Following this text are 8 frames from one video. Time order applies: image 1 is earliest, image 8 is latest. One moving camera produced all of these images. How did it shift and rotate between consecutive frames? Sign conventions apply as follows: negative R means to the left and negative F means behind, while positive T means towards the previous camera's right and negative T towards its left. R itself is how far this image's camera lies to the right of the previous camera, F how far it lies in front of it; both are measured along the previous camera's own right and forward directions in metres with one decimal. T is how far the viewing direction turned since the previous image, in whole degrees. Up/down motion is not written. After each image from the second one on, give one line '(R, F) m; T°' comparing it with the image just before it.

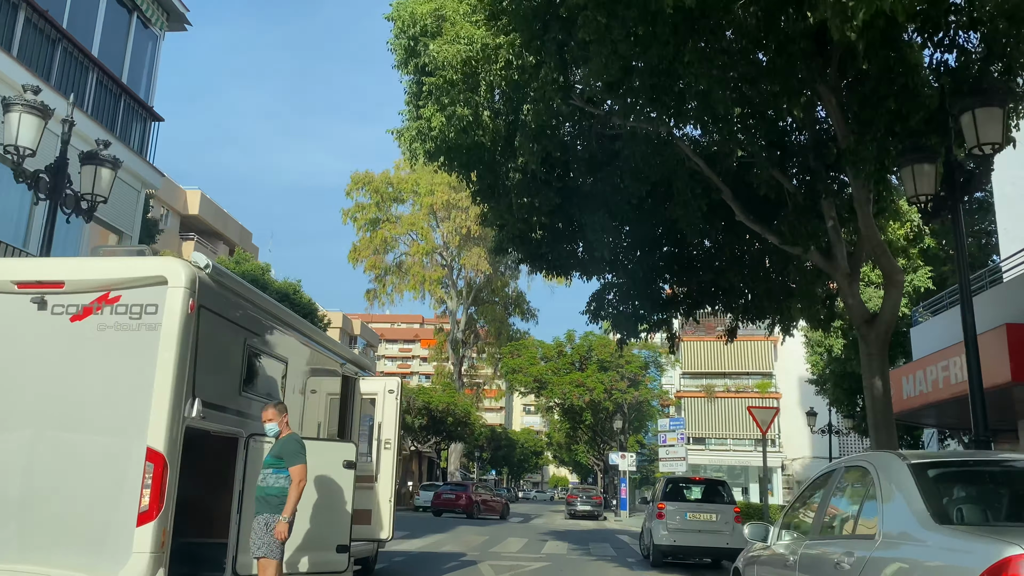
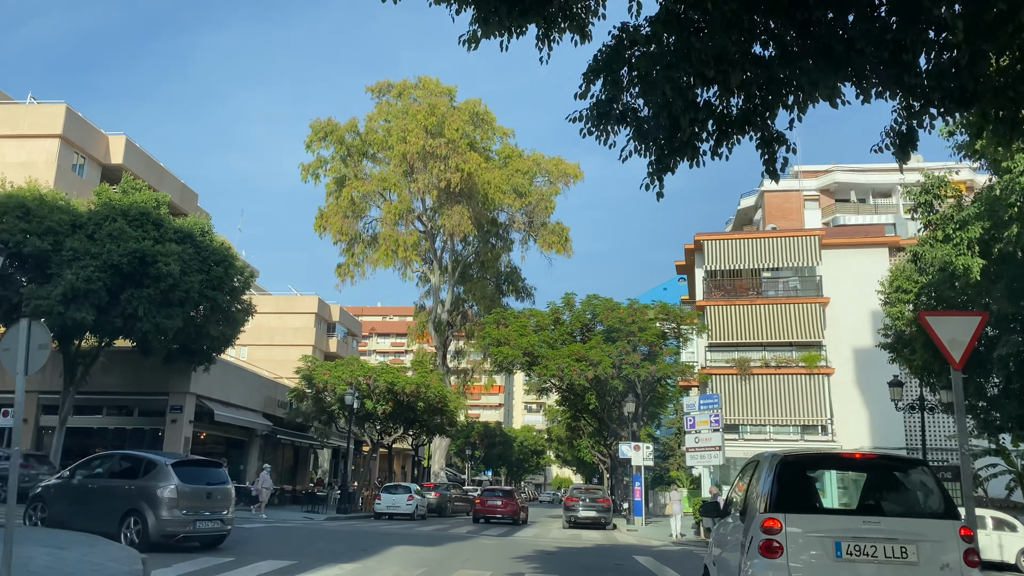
(+0.8, +8.5) m; 0°
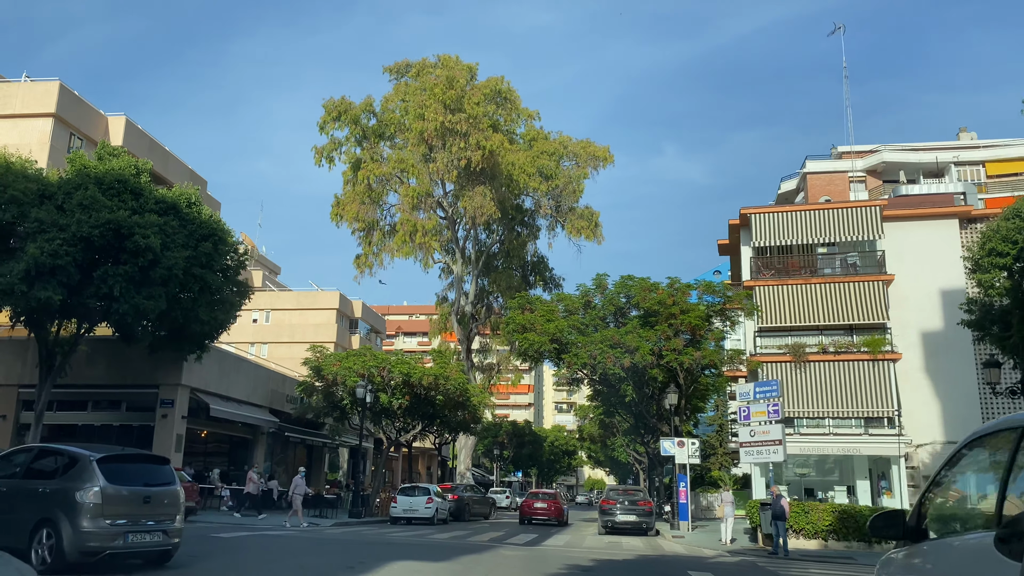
(+0.1, +3.2) m; -2°
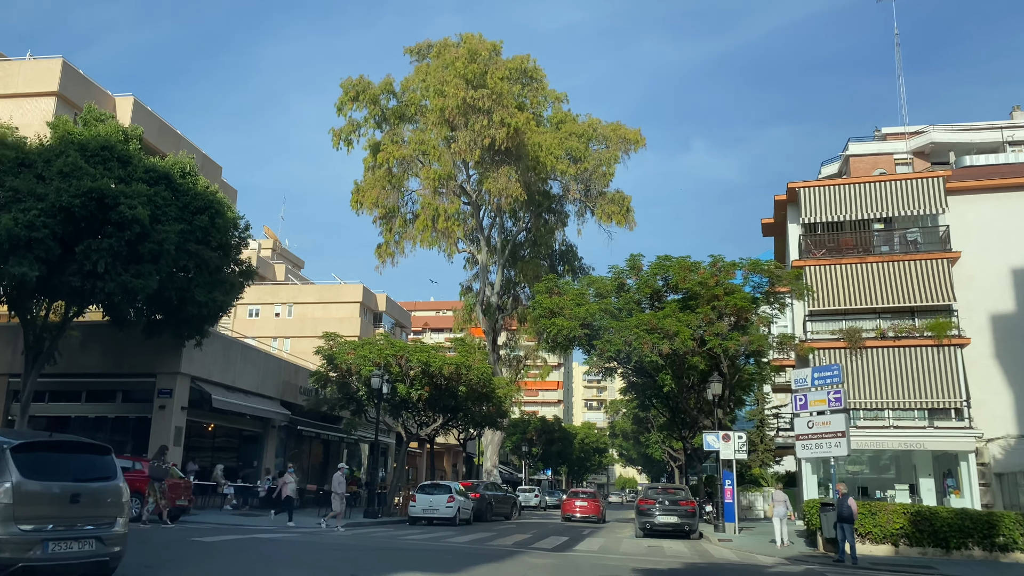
(+0.1, +2.4) m; -2°
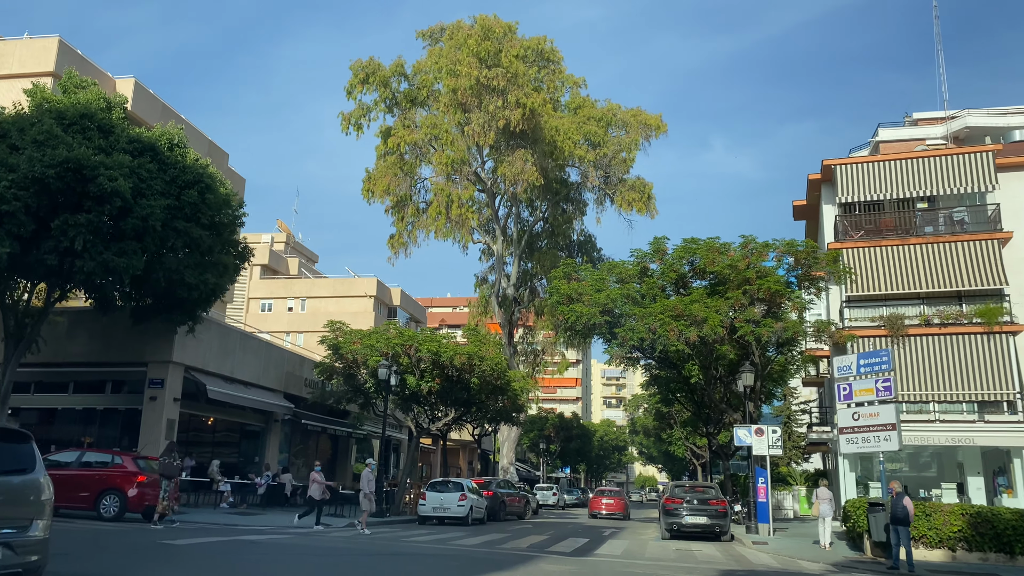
(+0.1, +1.8) m; -1°
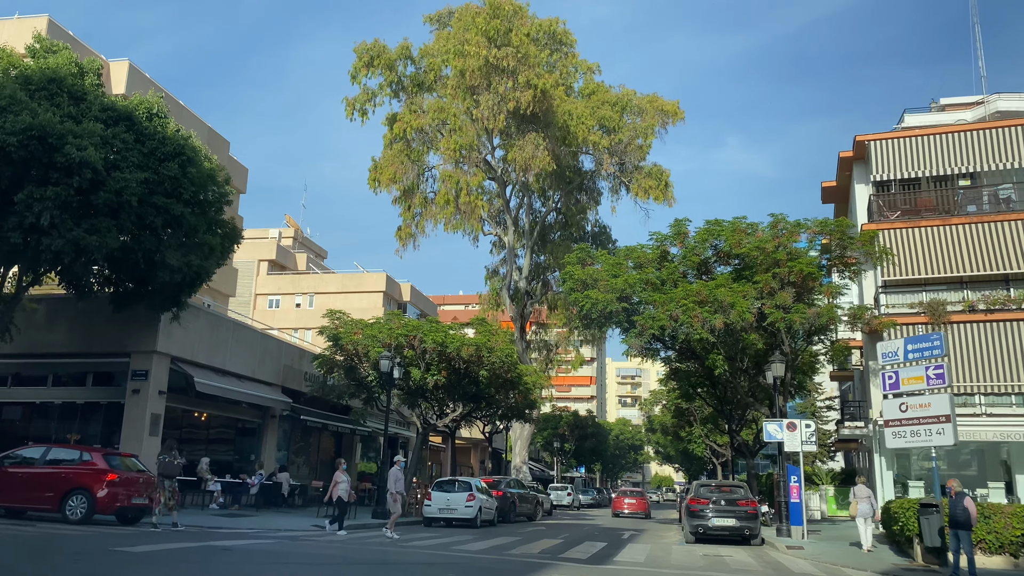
(+0.1, +1.7) m; -1°
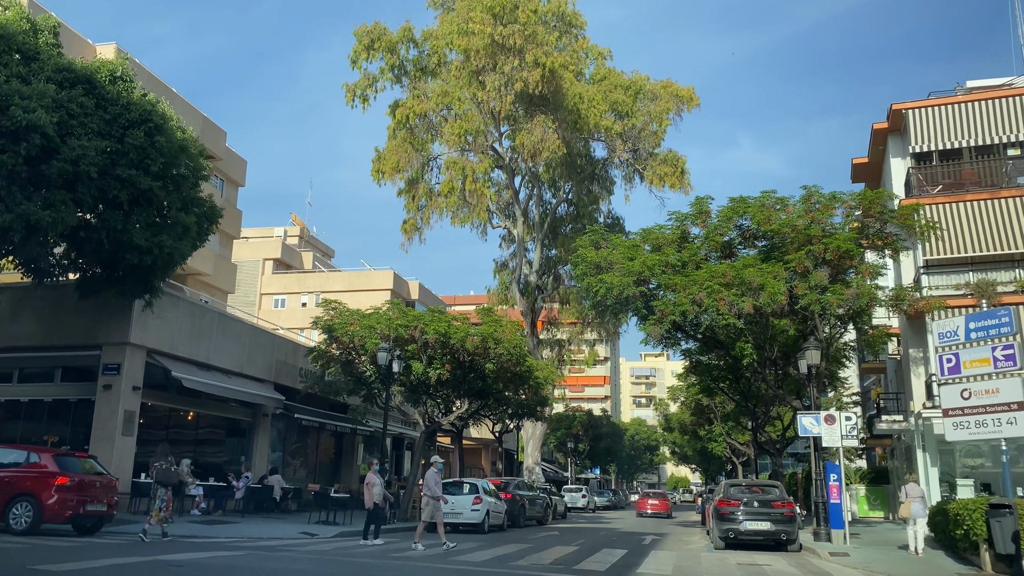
(+0.1, +2.0) m; -1°
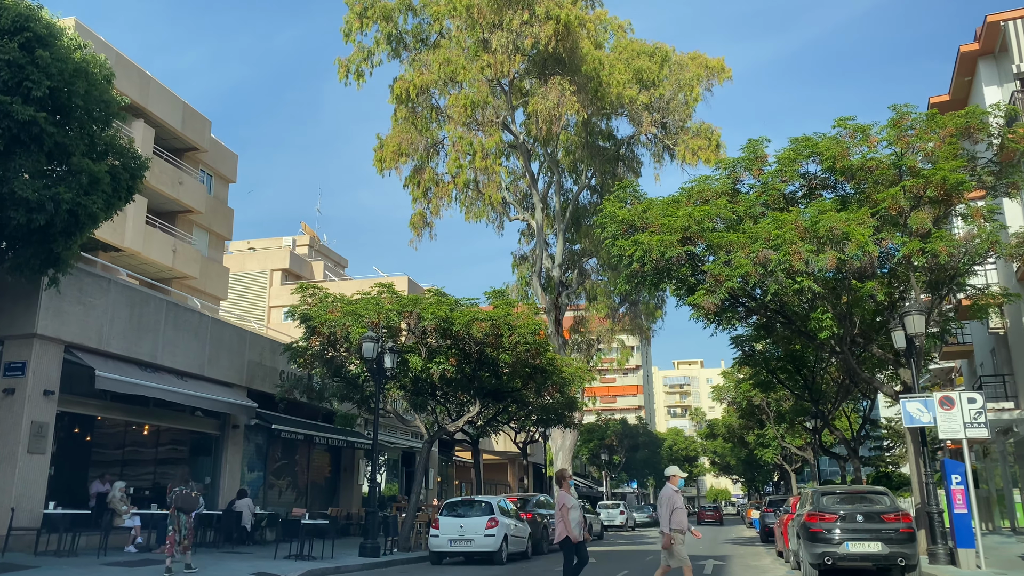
(+0.3, +4.4) m; -2°
